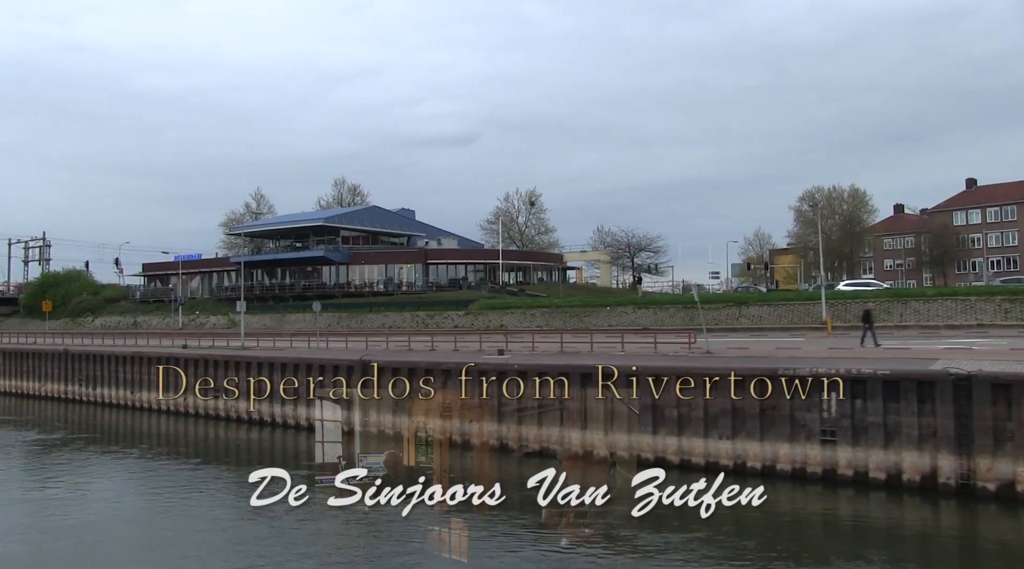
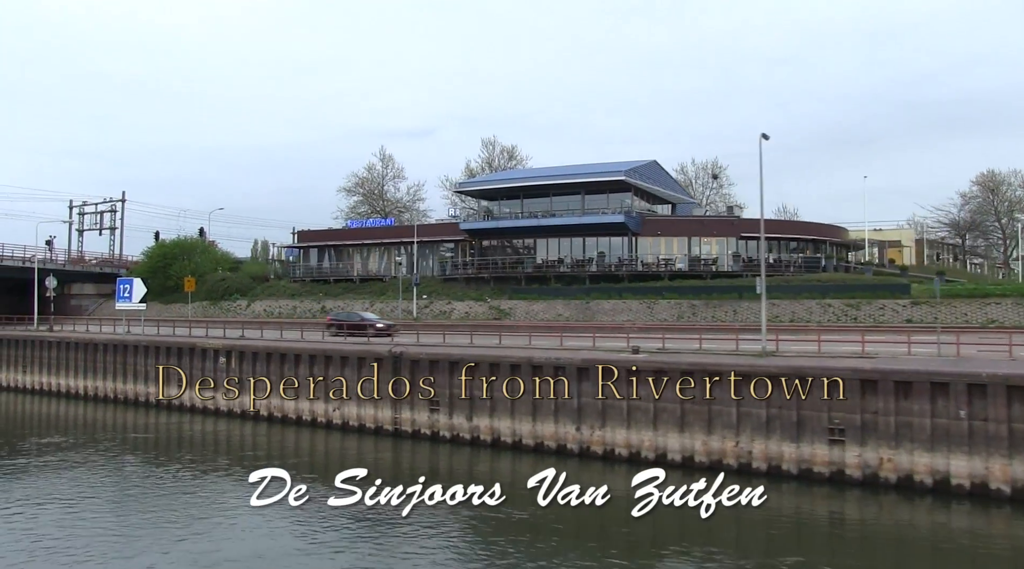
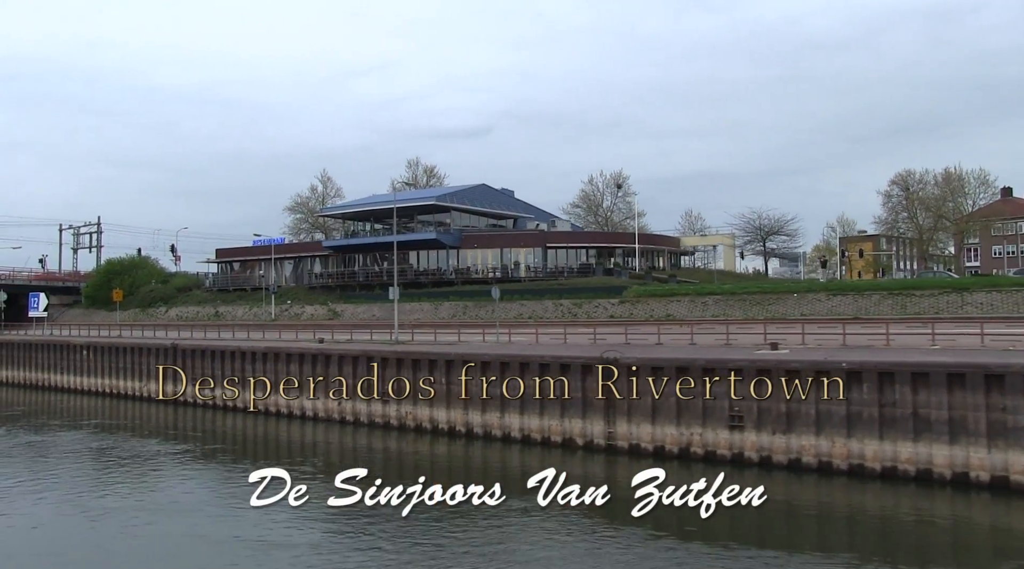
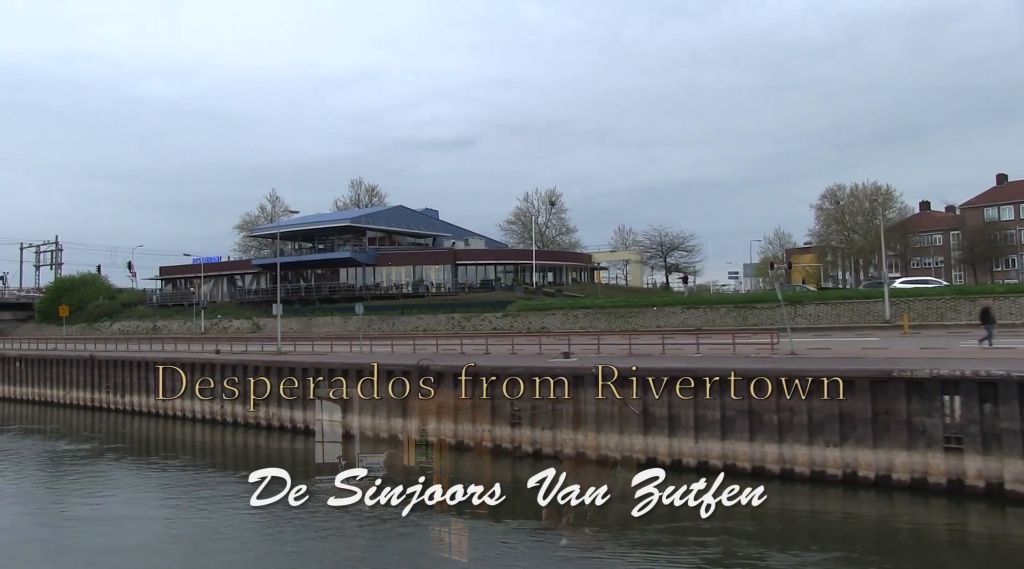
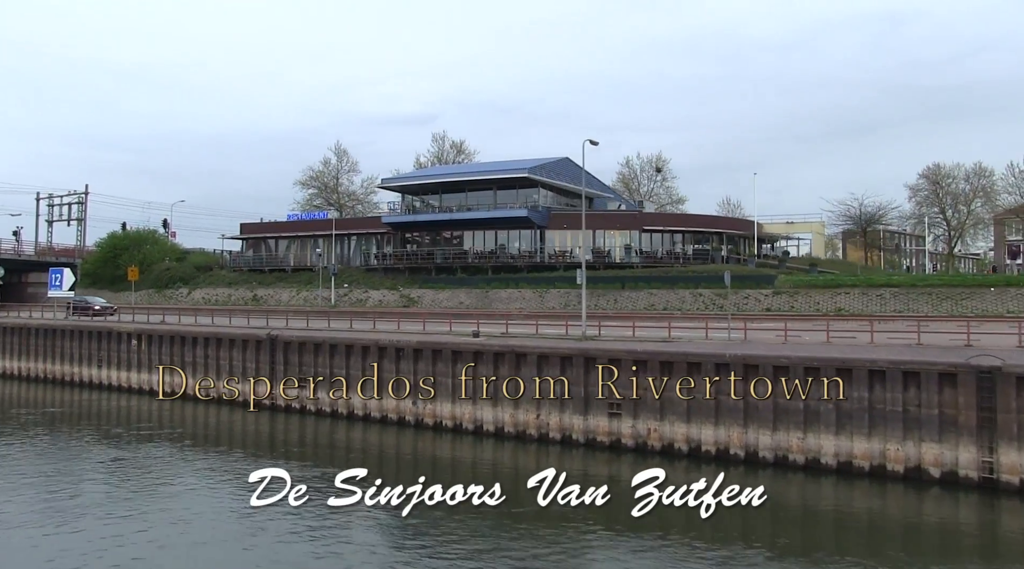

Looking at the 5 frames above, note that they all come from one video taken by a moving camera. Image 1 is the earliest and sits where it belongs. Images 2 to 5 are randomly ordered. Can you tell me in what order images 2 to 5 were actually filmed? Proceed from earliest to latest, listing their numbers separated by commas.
4, 3, 5, 2
